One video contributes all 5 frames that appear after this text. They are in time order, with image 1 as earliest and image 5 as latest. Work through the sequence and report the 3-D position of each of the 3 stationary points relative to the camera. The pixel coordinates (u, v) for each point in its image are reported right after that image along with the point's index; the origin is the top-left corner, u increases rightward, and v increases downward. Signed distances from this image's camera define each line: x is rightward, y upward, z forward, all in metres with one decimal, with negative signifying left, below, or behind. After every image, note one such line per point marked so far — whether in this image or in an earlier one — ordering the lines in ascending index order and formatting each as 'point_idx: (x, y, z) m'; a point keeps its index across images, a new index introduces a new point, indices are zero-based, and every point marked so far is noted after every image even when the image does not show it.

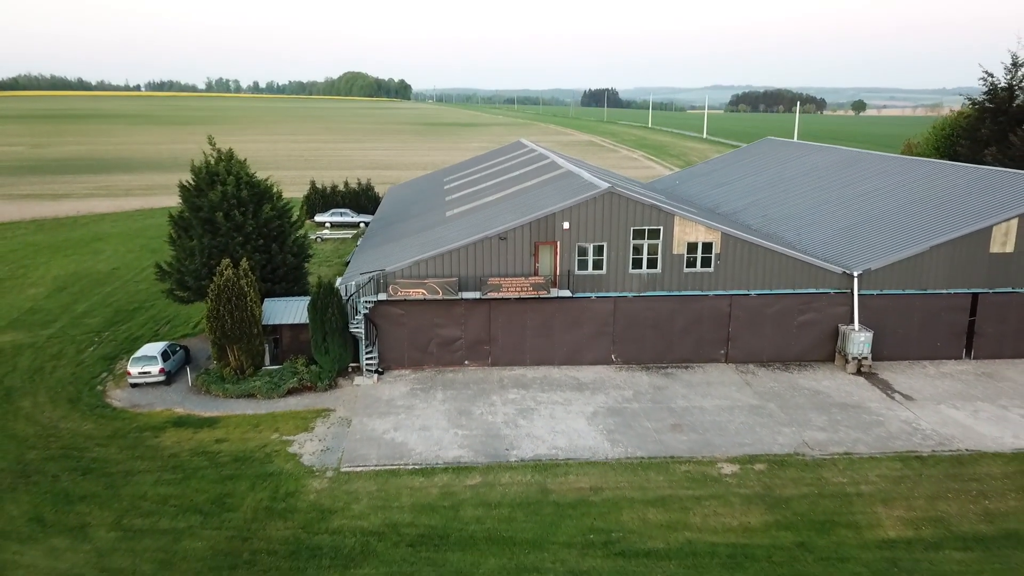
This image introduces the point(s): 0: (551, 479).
0: (+0.9, -4.4, +16.4) m
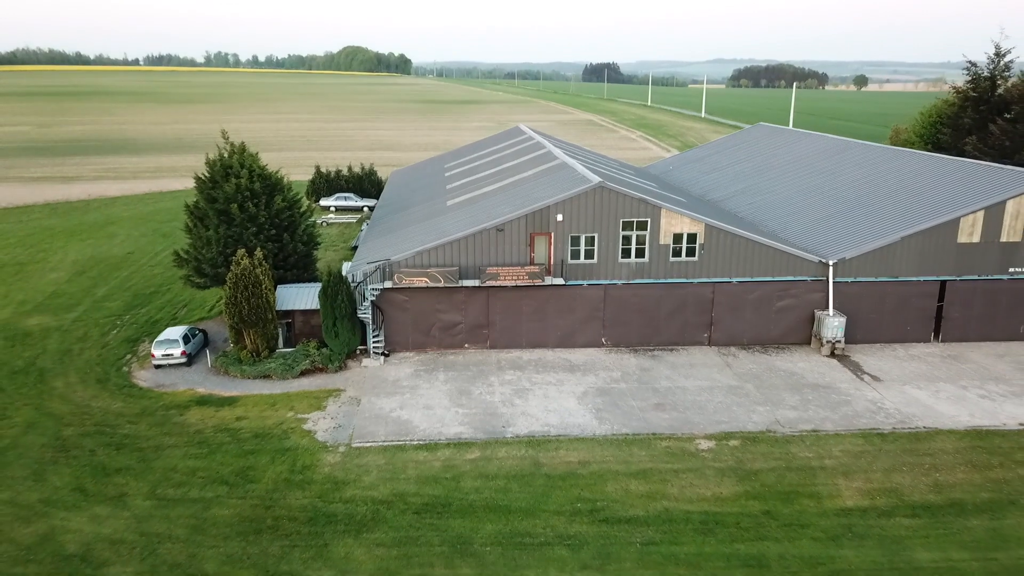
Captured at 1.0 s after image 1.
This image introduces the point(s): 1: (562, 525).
0: (+0.8, -4.1, +18.0) m
1: (+1.1, -5.1, +15.4) m
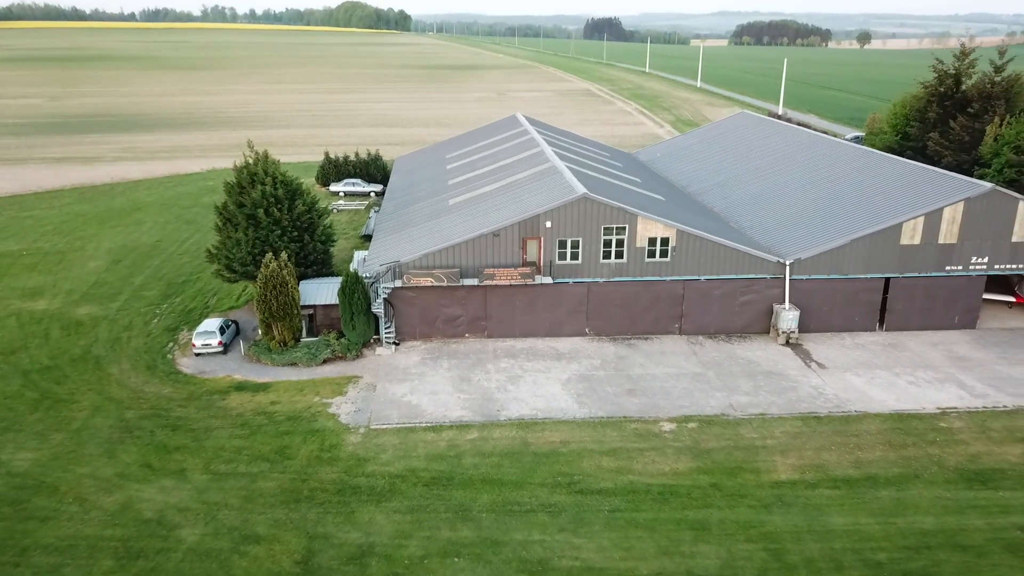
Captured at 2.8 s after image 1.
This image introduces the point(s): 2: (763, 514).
0: (+0.6, -4.4, +21.5) m
1: (+0.9, -5.4, +18.9) m
2: (+6.4, -5.8, +18.3) m
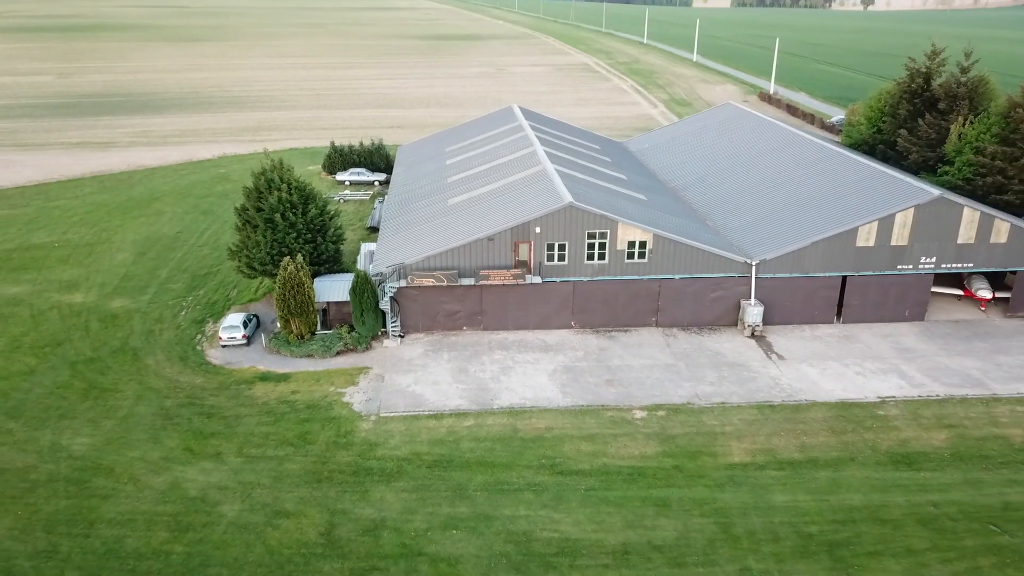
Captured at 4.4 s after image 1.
0: (+0.3, -4.6, +24.6) m
1: (+0.6, -5.8, +22.1) m
2: (+6.1, -6.1, +21.5) m
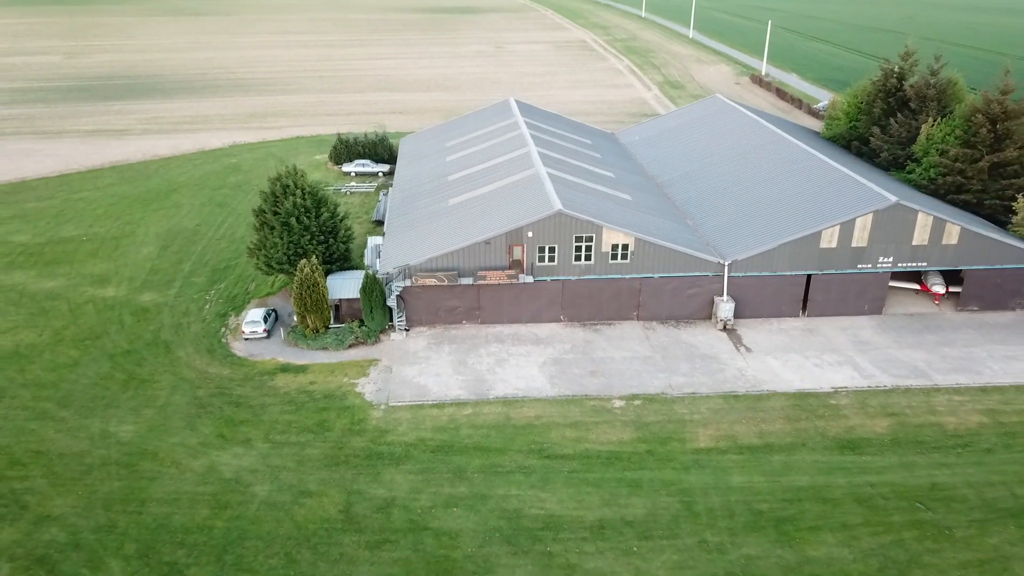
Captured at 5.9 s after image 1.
0: (0.0, -4.7, +27.8) m
1: (+0.3, -6.1, +25.4) m
2: (+5.9, -6.5, +24.8) m
